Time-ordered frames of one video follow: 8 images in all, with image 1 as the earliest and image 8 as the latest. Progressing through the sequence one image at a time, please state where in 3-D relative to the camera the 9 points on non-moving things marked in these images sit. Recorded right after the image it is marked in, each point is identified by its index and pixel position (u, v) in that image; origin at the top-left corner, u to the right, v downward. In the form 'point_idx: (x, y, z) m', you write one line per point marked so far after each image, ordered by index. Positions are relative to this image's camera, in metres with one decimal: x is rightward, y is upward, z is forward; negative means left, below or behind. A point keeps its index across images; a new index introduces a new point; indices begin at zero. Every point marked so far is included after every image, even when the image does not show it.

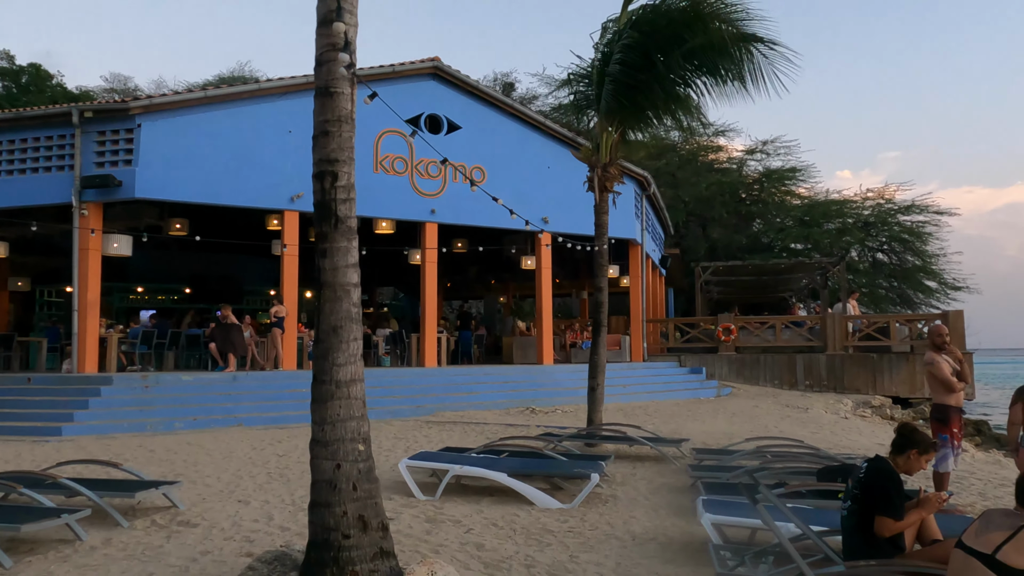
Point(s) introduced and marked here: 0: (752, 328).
0: (+6.1, -1.0, +19.5) m
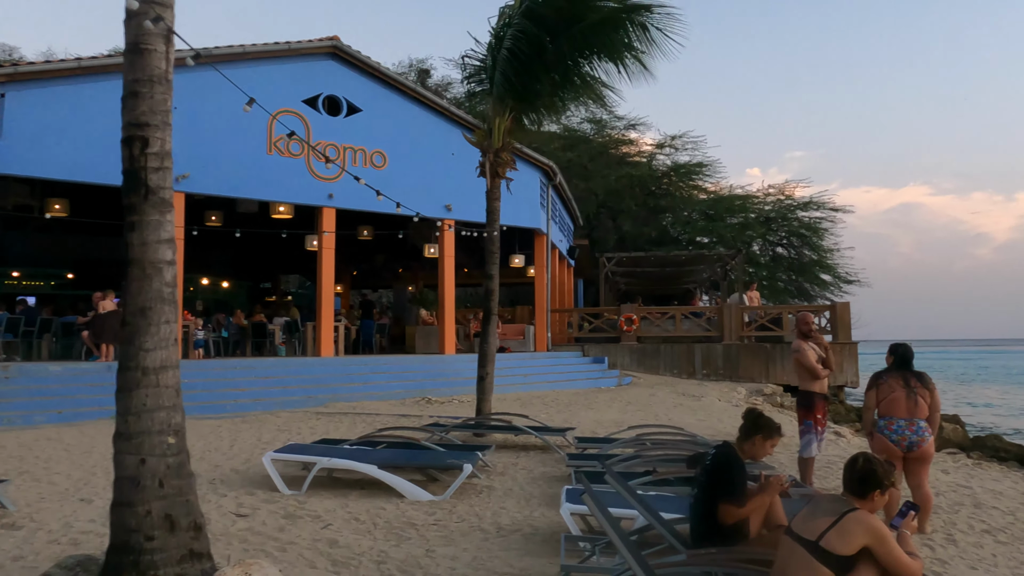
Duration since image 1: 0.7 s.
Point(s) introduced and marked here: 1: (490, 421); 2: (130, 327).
0: (+3.7, -0.8, +19.8) m
1: (-0.3, -1.6, +9.4) m
2: (-1.7, -0.2, +3.3) m
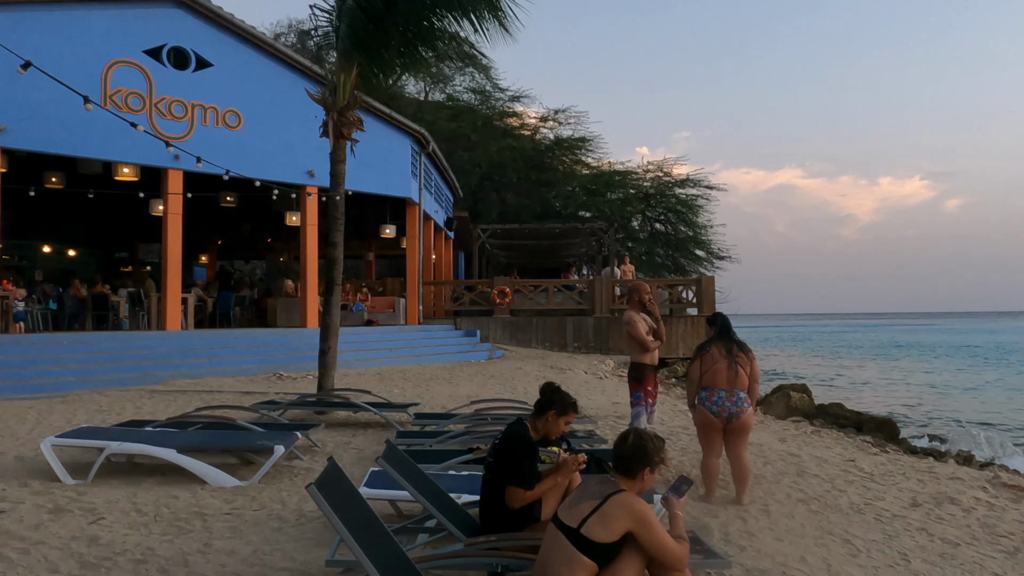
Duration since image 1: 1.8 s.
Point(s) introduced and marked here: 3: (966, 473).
0: (+0.3, -0.1, +19.7) m
1: (-2.1, -1.3, +8.8) m
2: (-2.6, 0.0, +2.6) m
3: (+4.5, -1.9, +7.6) m
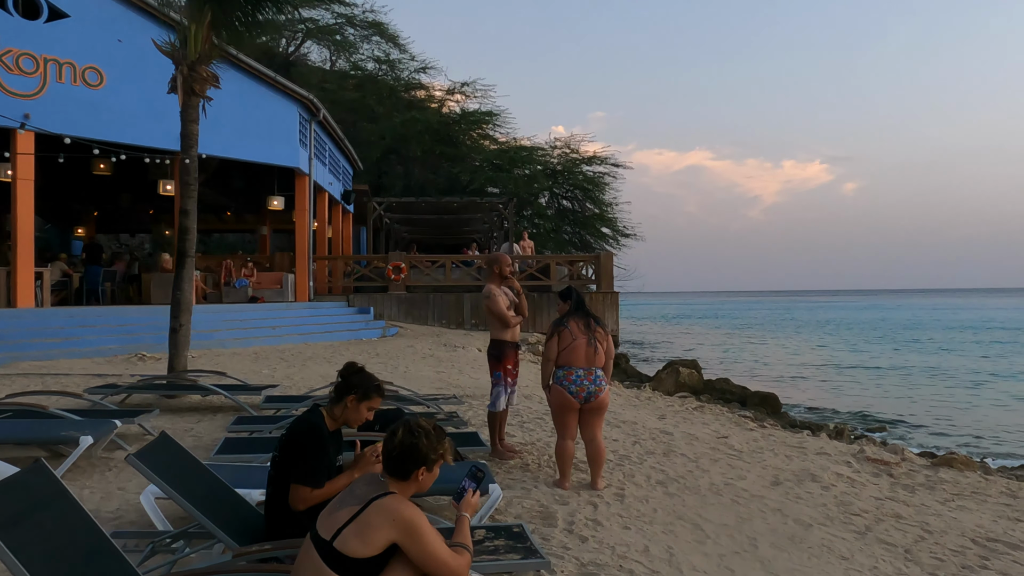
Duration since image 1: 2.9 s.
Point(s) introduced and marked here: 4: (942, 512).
0: (-2.3, +0.5, +19.1) m
1: (-3.5, -1.0, +8.1) m
2: (-3.4, +0.1, +1.8) m
3: (+3.2, -1.6, +7.6) m
4: (+3.0, -1.5, +5.2) m
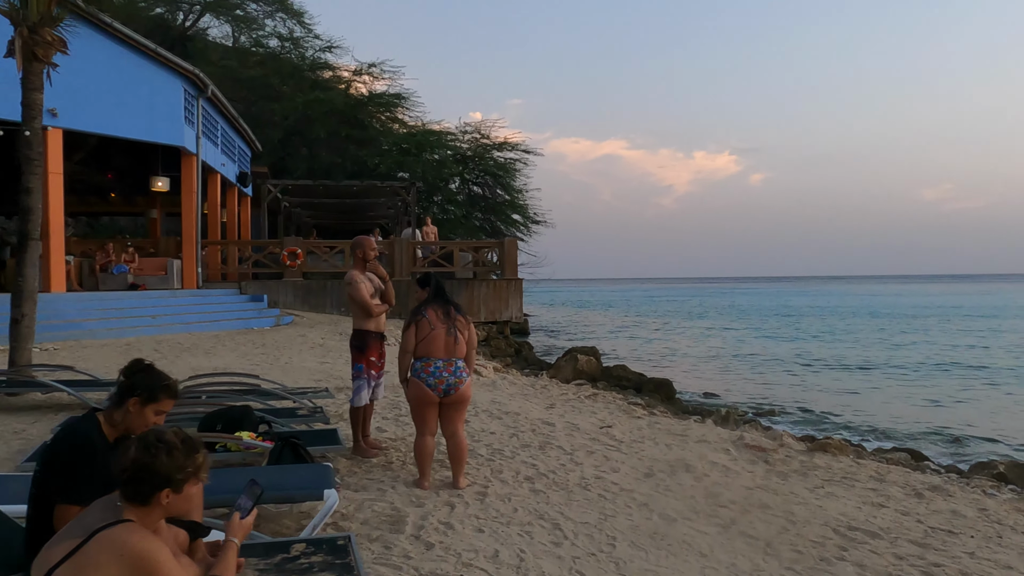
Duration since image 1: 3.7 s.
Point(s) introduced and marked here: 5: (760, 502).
0: (-4.6, +0.8, +18.4) m
1: (-4.7, -0.8, +7.3) m
2: (-3.9, +0.1, +1.1) m
3: (+2.0, -1.5, +7.6) m
4: (+2.0, -1.4, +5.2) m
5: (+1.6, -1.4, +5.0) m
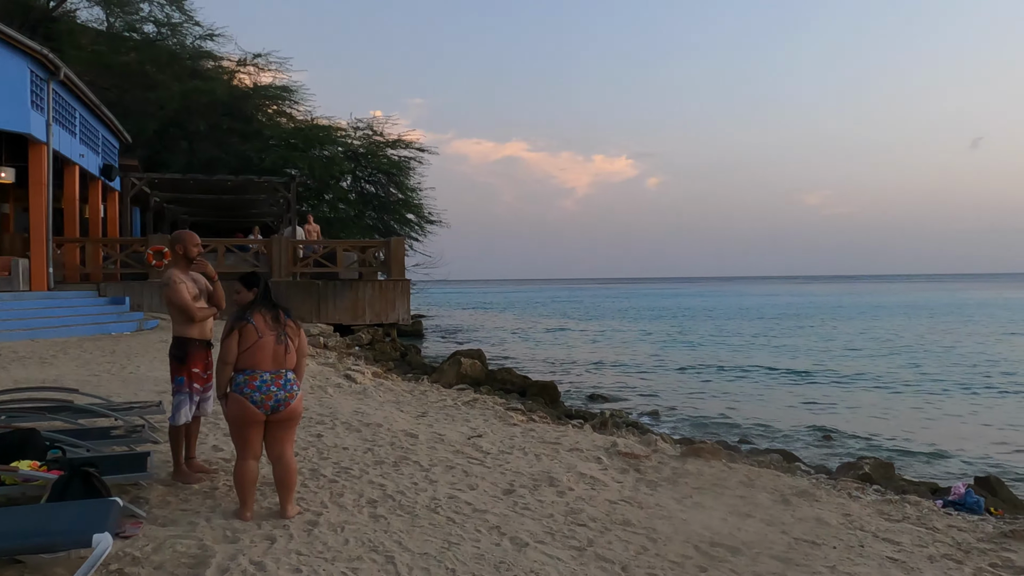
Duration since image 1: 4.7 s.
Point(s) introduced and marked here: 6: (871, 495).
0: (-7.3, +0.8, +17.2) m
1: (-5.9, -0.9, +6.2) m
2: (-4.3, +0.1, +0.1) m
3: (+0.7, -1.5, +7.3) m
4: (+1.1, -1.5, +4.9) m
5: (+0.7, -1.4, +4.7) m
6: (+2.9, -1.6, +6.0) m
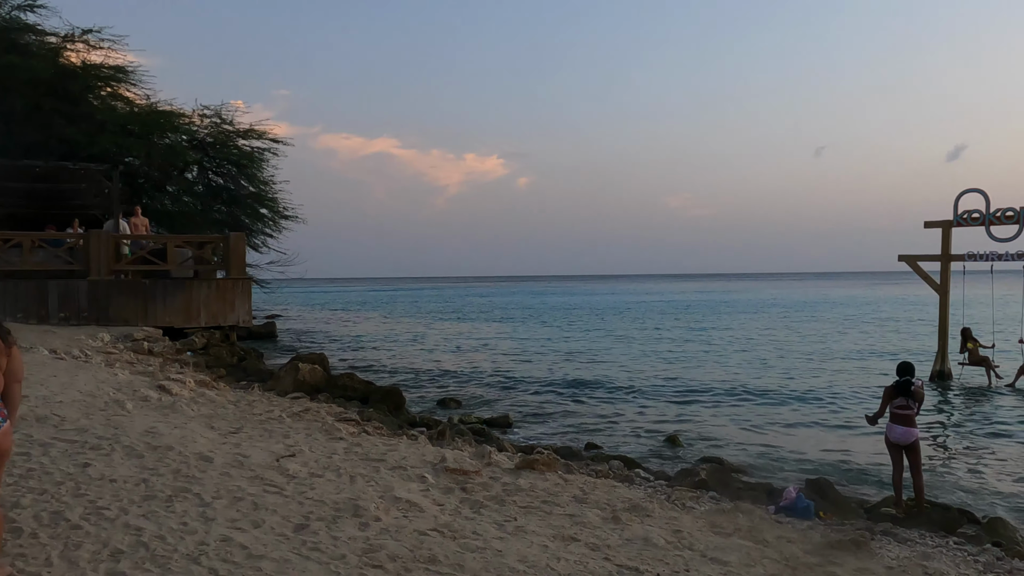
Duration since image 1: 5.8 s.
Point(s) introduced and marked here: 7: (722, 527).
0: (-10.4, +0.8, +15.1) m
1: (-7.2, -0.9, +4.4) m
2: (-4.6, +0.1, -1.3) m
3: (-0.8, -1.5, +6.6) m
4: (-0.1, -1.5, +4.4) m
5: (-0.4, -1.4, +4.1) m
6: (+1.5, -1.7, +5.8) m
7: (+1.4, -1.6, +5.1) m
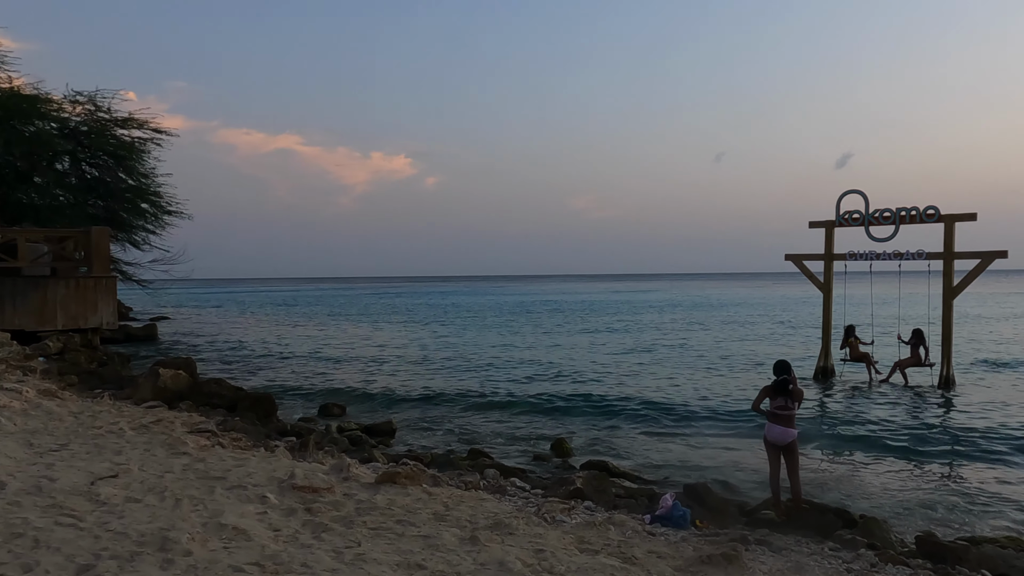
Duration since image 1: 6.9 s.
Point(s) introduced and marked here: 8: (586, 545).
0: (-12.4, +0.8, +13.2) m
1: (-8.0, -0.8, +3.0) m
2: (-4.7, +0.1, -2.4) m
3: (-1.9, -1.4, +6.0) m
4: (-0.9, -1.4, +3.8) m
5: (-1.2, -1.4, +3.4) m
6: (+0.5, -1.6, +5.4) m
7: (+0.5, -1.6, +4.7) m
8: (+0.5, -1.6, +4.7) m
